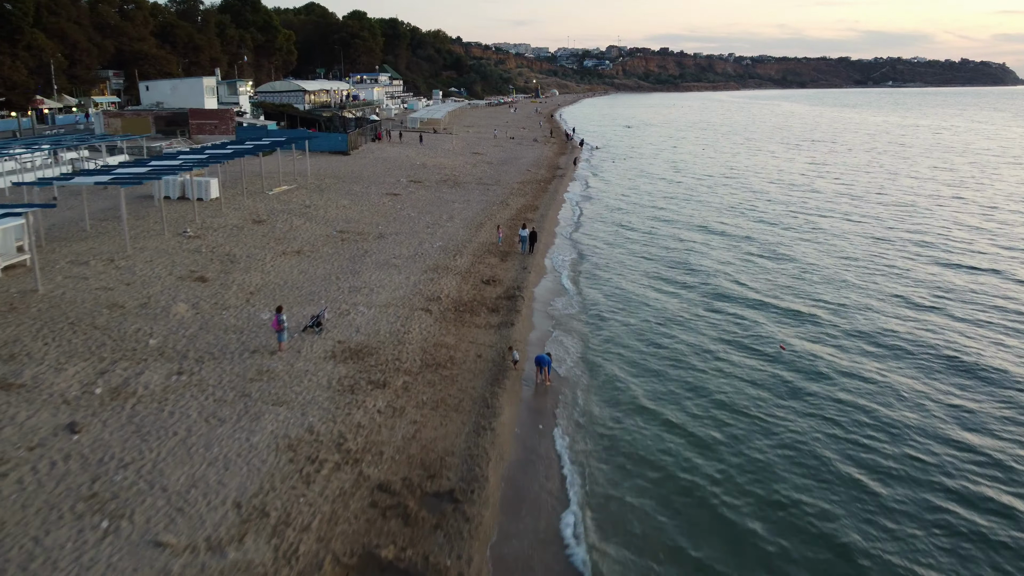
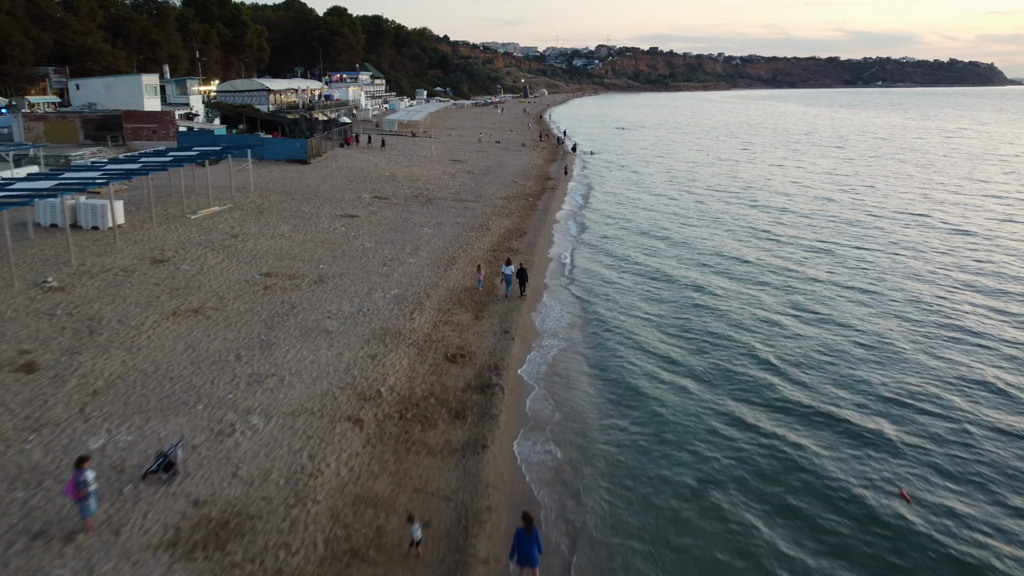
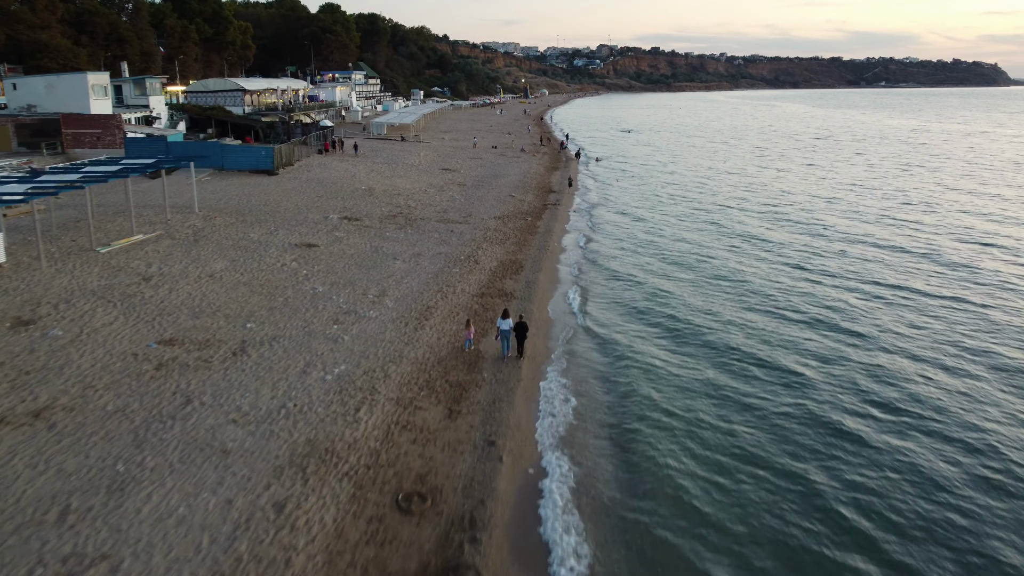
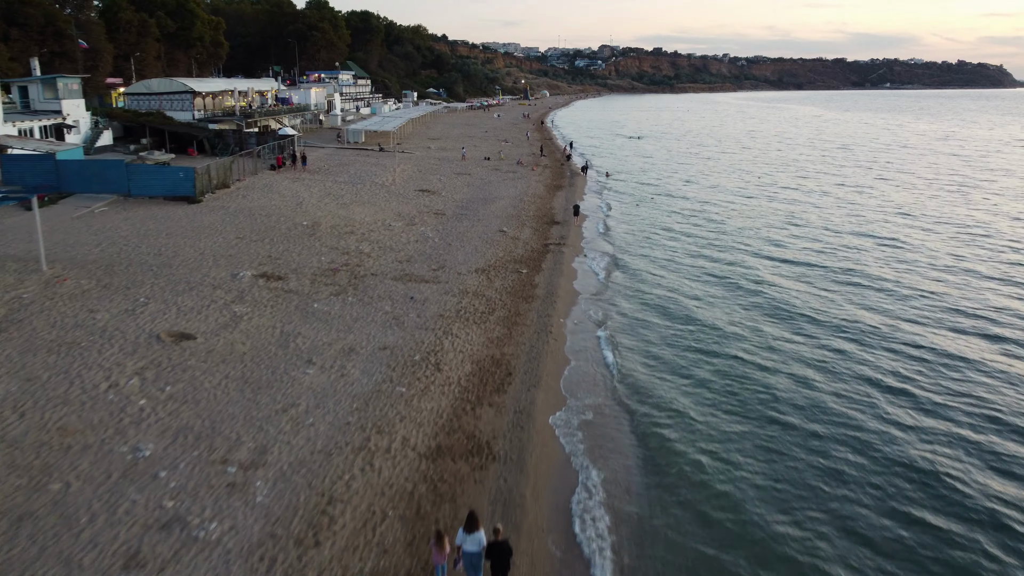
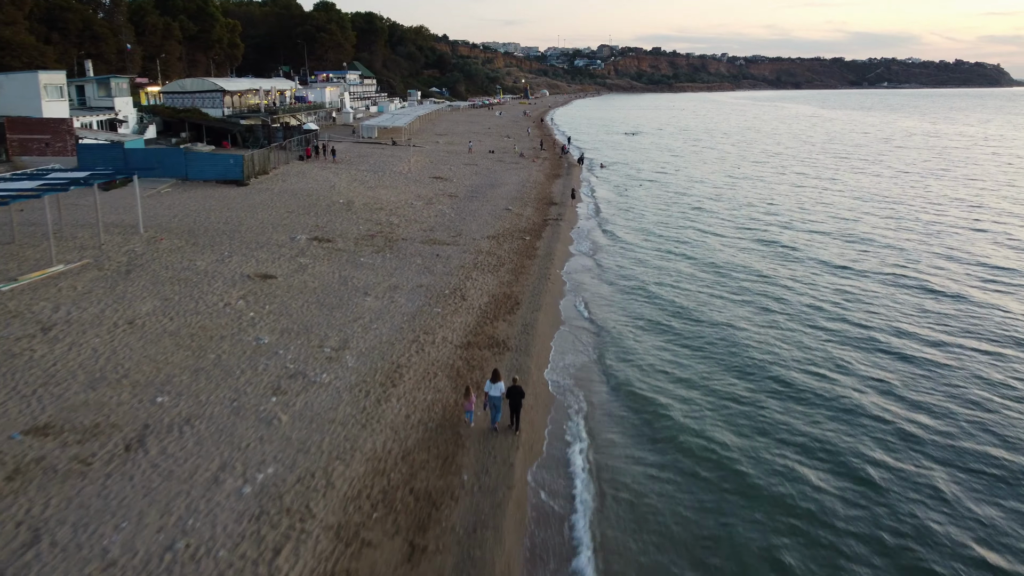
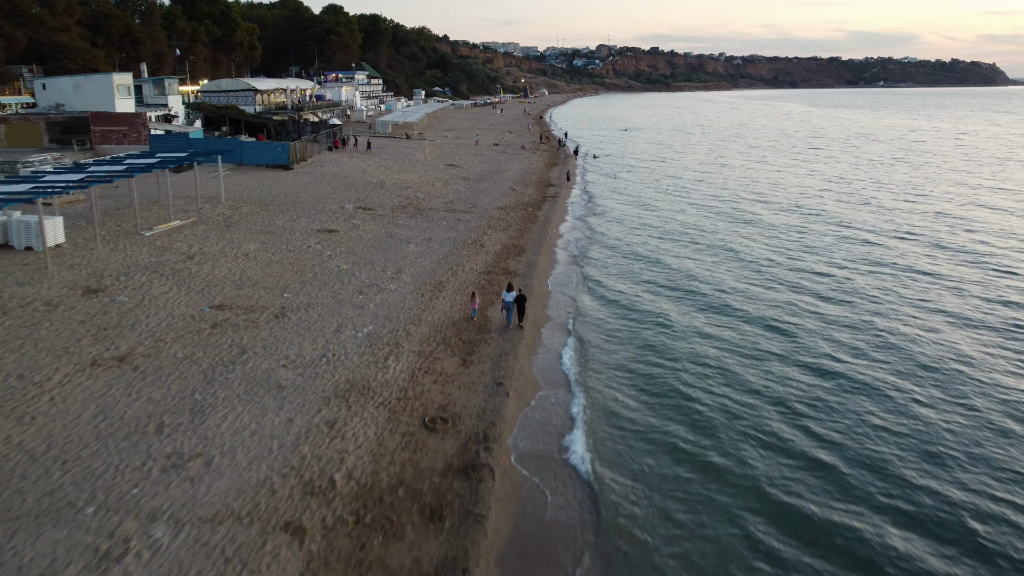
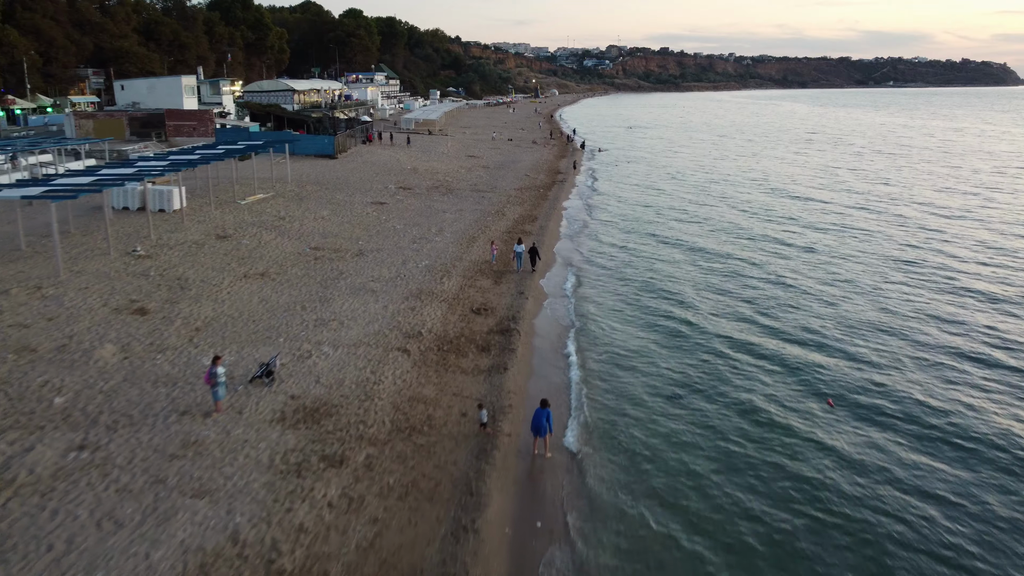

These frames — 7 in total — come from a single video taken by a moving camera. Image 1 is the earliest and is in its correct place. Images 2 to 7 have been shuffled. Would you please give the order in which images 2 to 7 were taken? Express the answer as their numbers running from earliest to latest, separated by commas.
7, 2, 6, 3, 5, 4
